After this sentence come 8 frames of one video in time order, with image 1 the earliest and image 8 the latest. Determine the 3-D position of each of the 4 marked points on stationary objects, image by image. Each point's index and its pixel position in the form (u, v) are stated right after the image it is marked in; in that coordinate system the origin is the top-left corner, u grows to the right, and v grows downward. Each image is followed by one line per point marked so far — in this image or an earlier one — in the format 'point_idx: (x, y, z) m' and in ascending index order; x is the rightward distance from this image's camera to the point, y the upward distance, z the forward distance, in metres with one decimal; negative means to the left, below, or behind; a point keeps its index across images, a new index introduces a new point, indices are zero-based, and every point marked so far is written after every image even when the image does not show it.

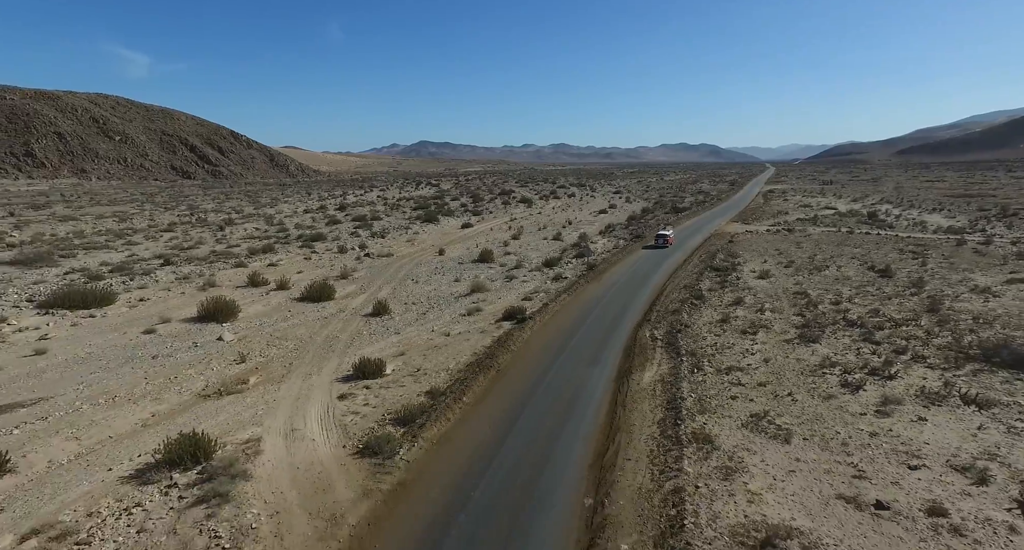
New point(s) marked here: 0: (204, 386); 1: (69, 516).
0: (-8.1, -2.7, +16.6) m
1: (-7.0, -3.6, +10.0) m
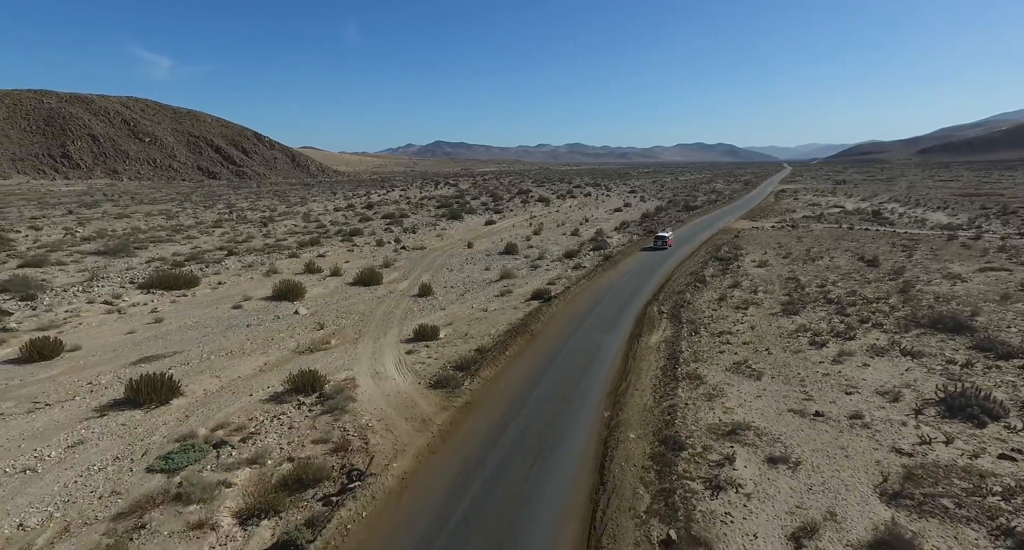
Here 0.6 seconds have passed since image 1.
0: (-7.1, -2.1, +20.7) m
1: (-6.1, -3.0, +14.0) m
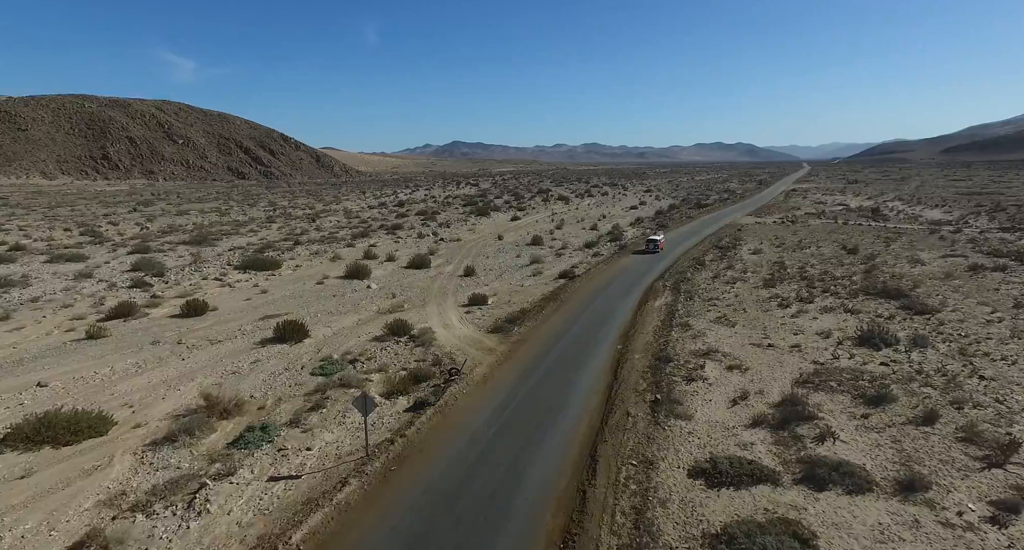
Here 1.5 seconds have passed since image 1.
0: (-5.6, -1.2, +26.6) m
1: (-4.8, -2.2, +19.9) m
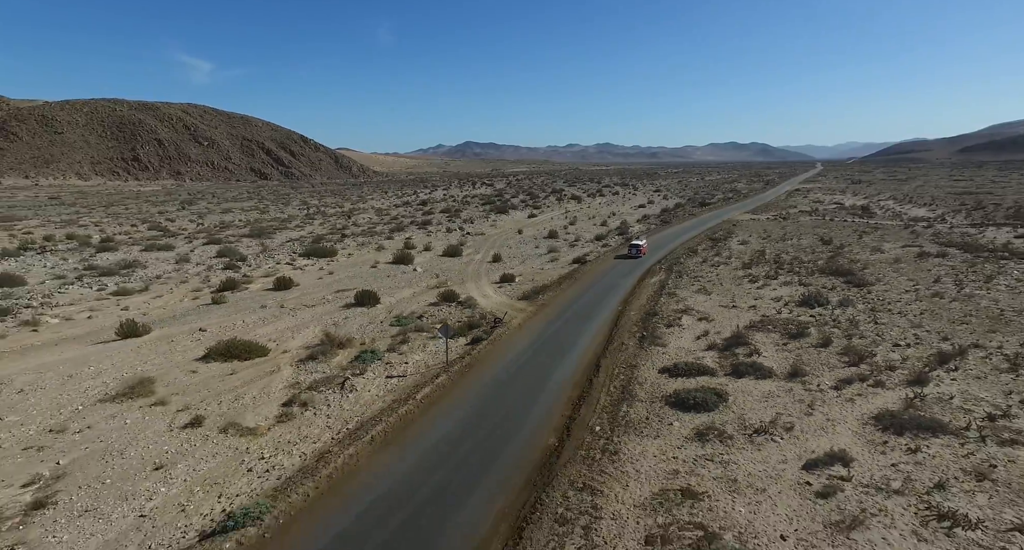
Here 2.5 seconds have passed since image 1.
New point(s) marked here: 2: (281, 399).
0: (-4.4, -0.3, +32.8) m
1: (-3.7, -1.3, +26.1) m
2: (-5.9, -3.1, +15.6) m
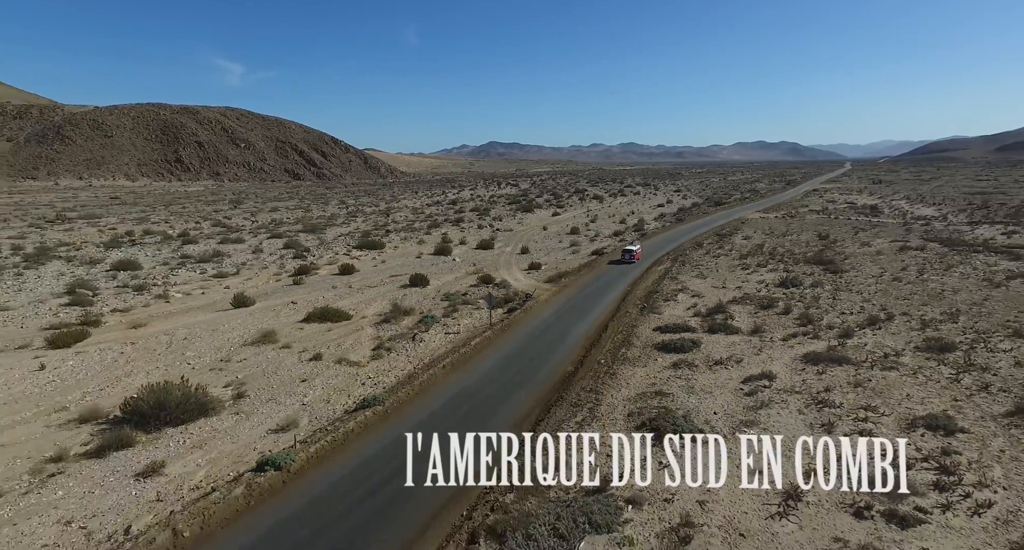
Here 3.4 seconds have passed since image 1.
0: (-2.8, +0.4, +38.4) m
1: (-2.3, -0.6, +31.7) m
2: (-4.9, -2.4, +21.3) m
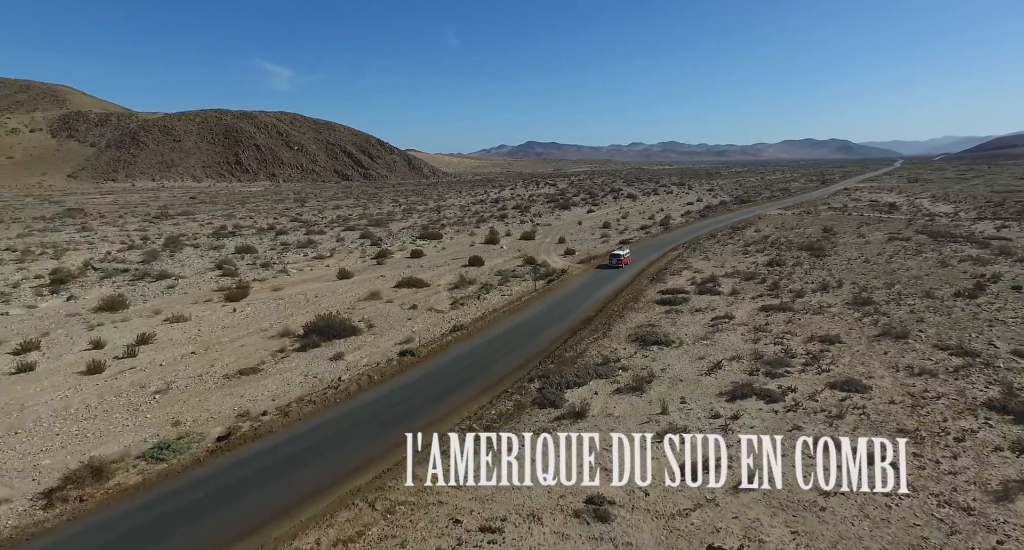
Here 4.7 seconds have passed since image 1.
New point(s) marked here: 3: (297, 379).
0: (+0.1, +1.5, +46.3) m
1: (+0.2, +0.5, +39.6) m
2: (-3.0, -1.3, +29.4) m
3: (-6.2, -2.9, +18.0) m
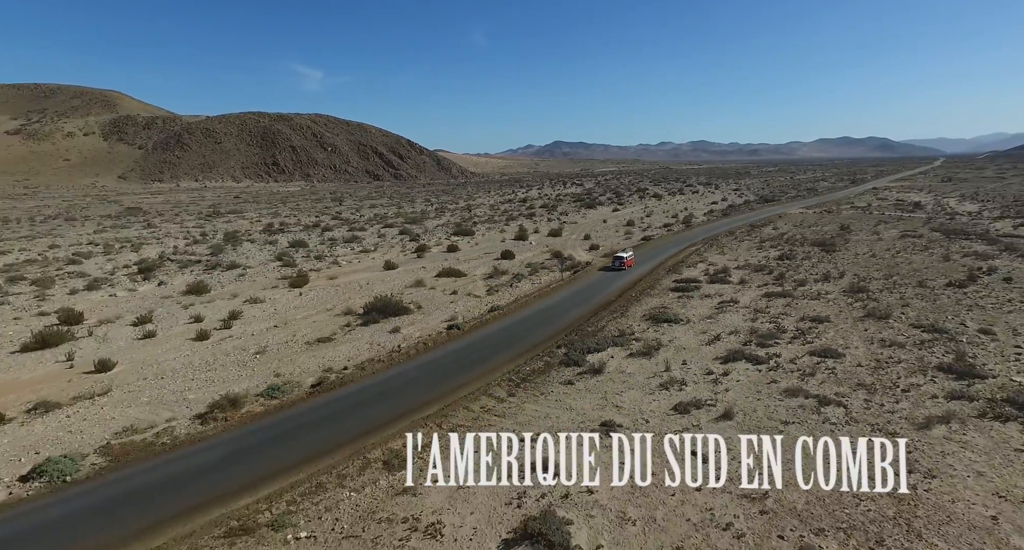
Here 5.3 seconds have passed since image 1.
0: (+2.4, +2.0, +49.8) m
1: (+2.2, +1.0, +43.0) m
2: (-1.4, -0.8, +33.0) m
3: (-5.1, -2.4, +21.7) m
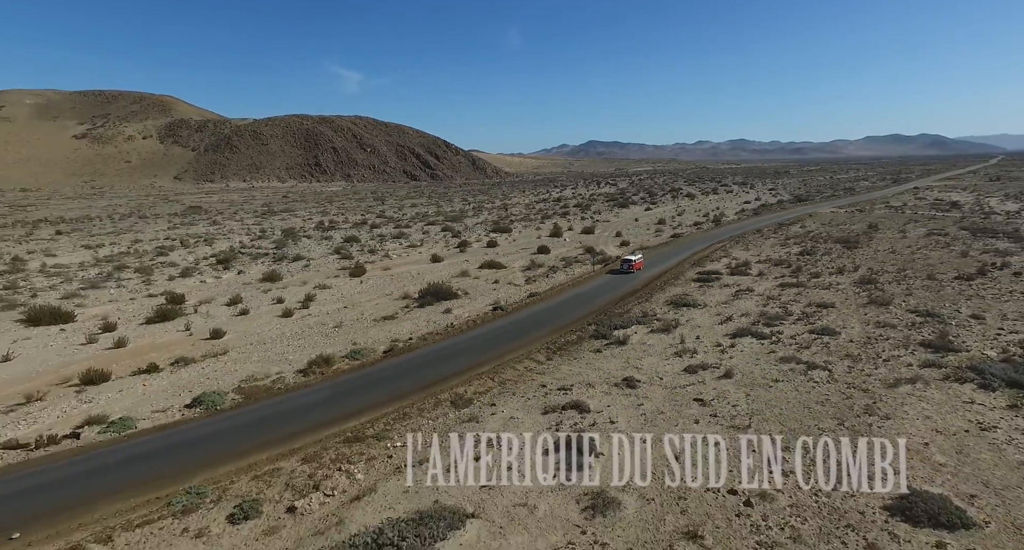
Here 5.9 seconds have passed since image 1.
0: (+5.5, +2.4, +52.9) m
1: (+4.9, +1.5, +46.2) m
2: (+0.7, -0.3, +36.3) m
3: (-3.6, -1.9, +25.3) m
